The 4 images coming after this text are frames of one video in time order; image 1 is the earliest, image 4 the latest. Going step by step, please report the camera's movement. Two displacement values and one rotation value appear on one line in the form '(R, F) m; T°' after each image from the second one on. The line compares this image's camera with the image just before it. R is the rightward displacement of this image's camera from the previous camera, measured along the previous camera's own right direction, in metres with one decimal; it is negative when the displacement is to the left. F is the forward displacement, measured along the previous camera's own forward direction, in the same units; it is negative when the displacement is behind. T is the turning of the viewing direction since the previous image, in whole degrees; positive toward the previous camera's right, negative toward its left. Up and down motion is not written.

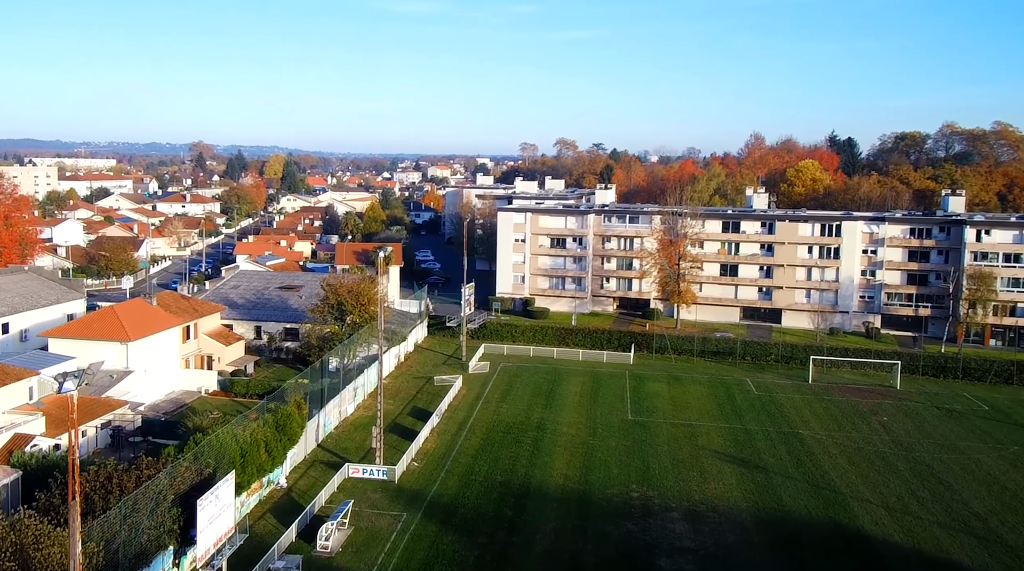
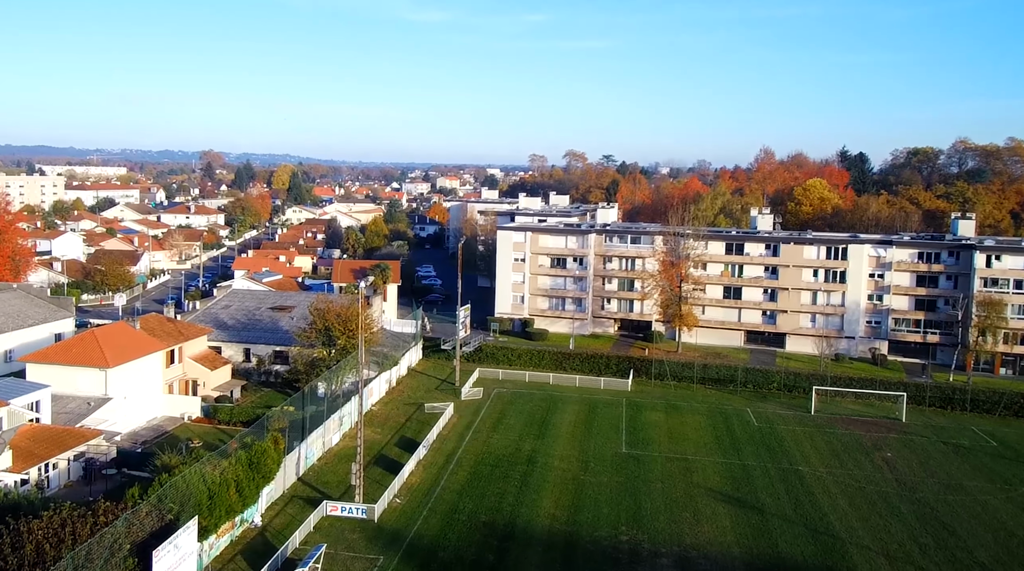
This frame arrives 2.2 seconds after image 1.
(+0.8, +1.2) m; -1°
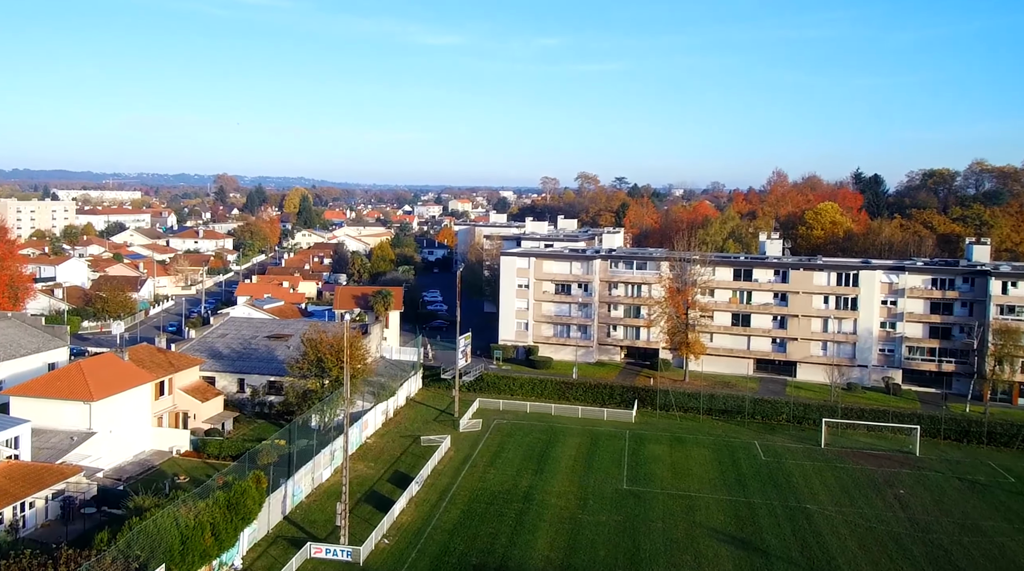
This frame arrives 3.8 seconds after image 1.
(+0.8, +1.2) m; -1°
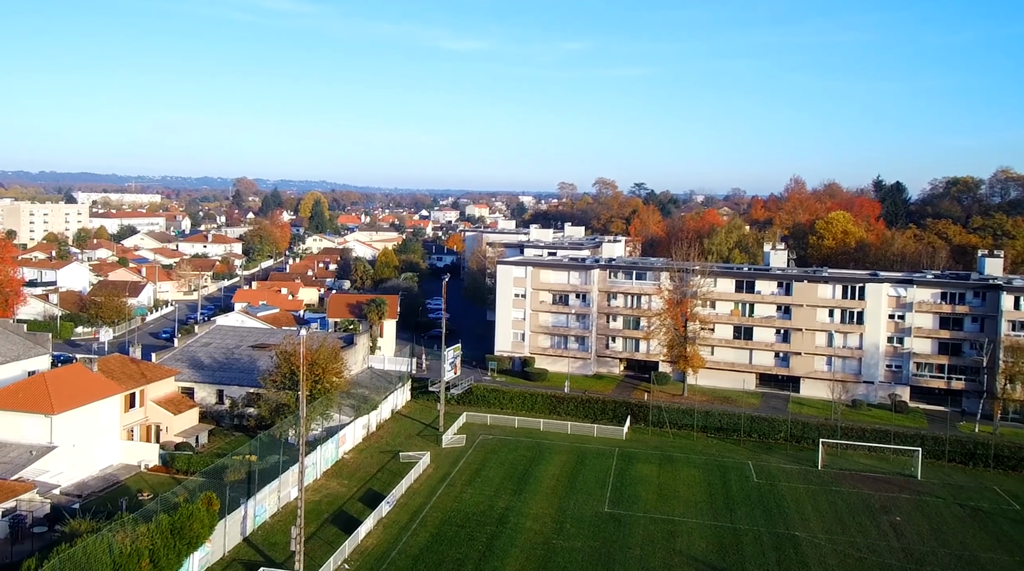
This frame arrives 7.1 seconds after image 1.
(+1.7, +1.6) m; -1°
